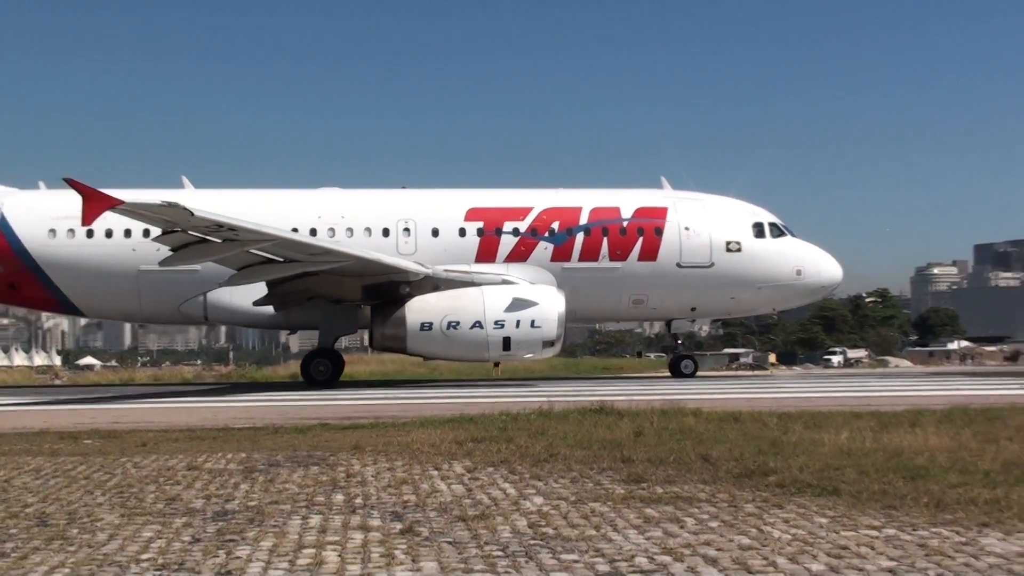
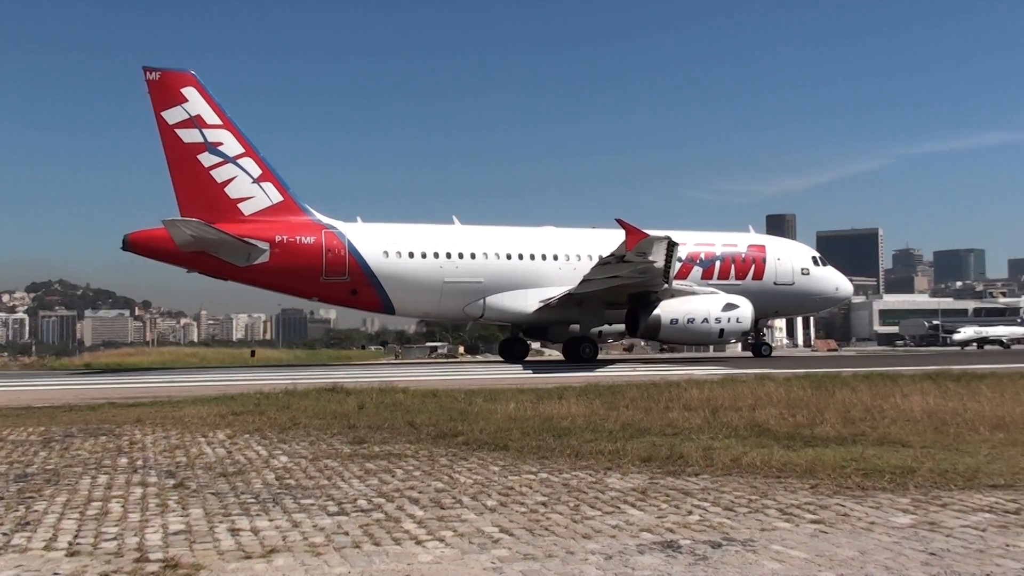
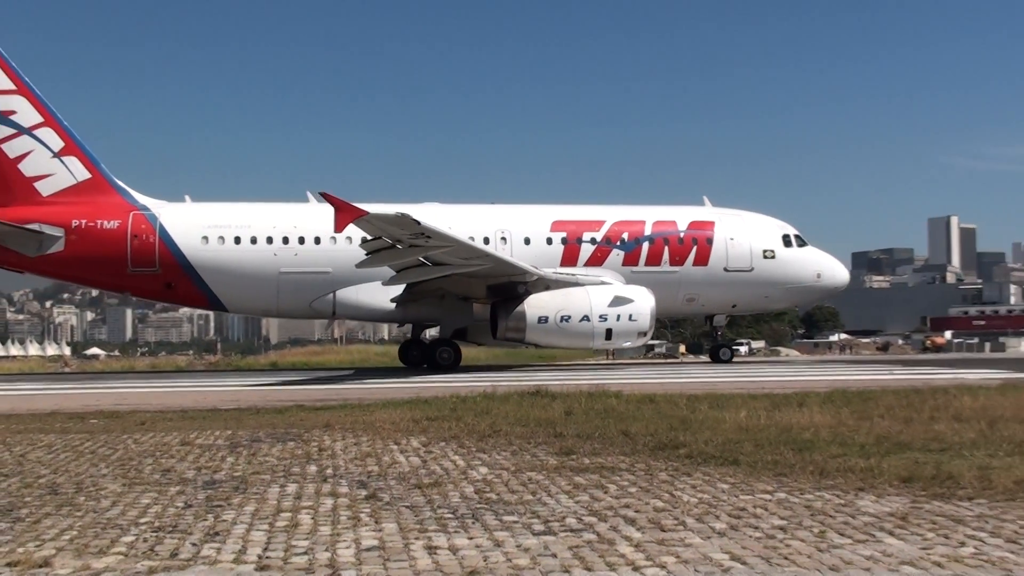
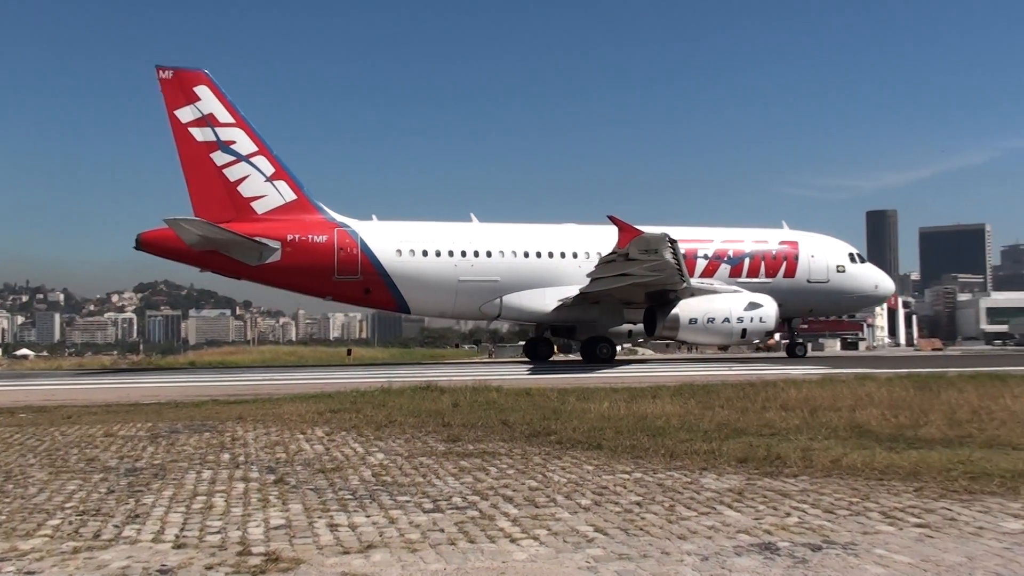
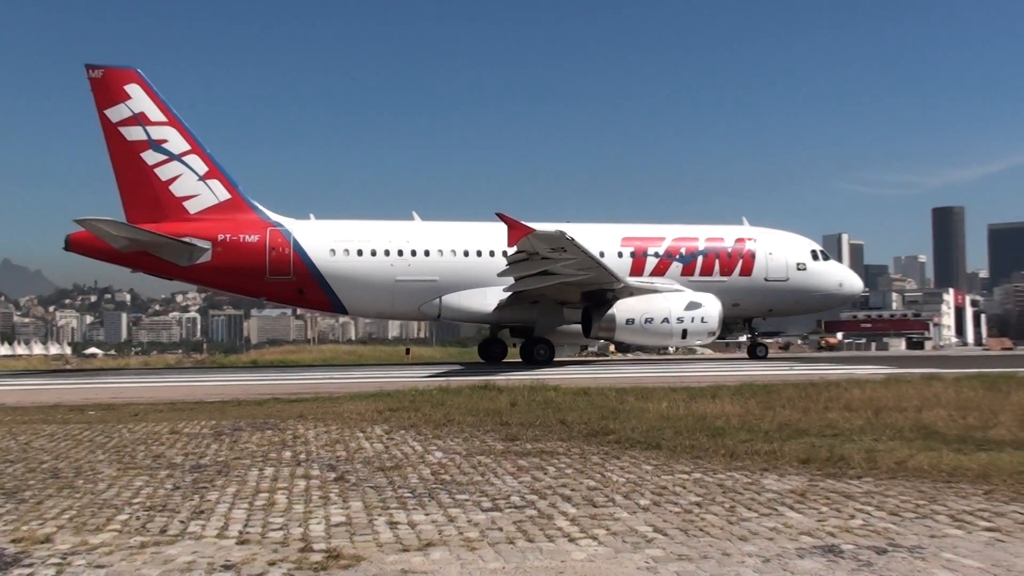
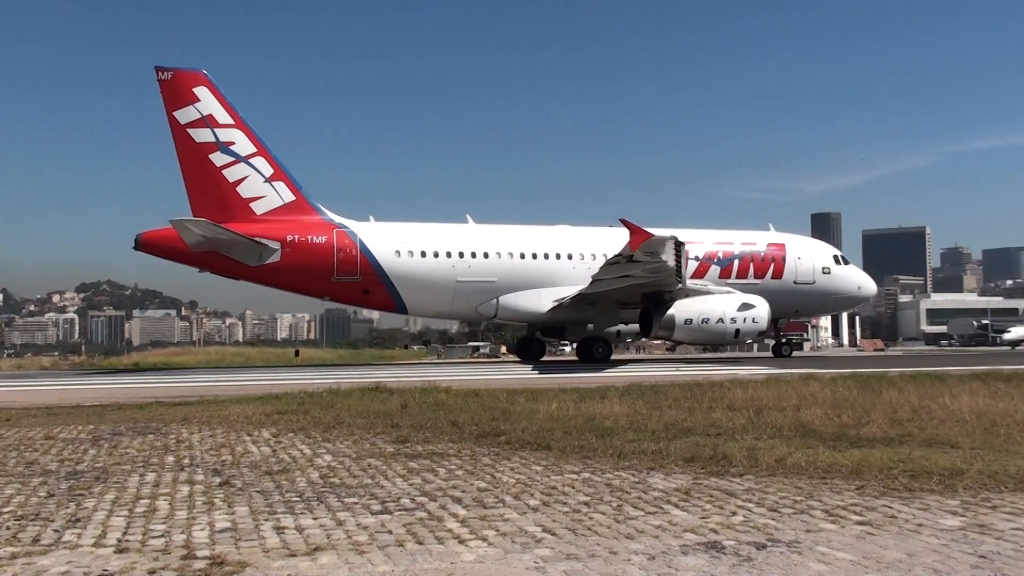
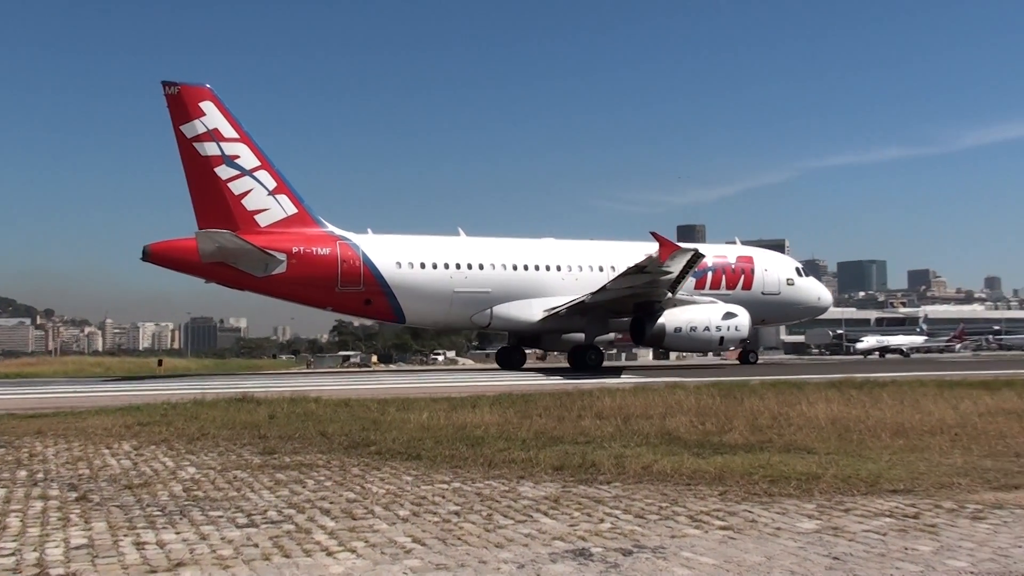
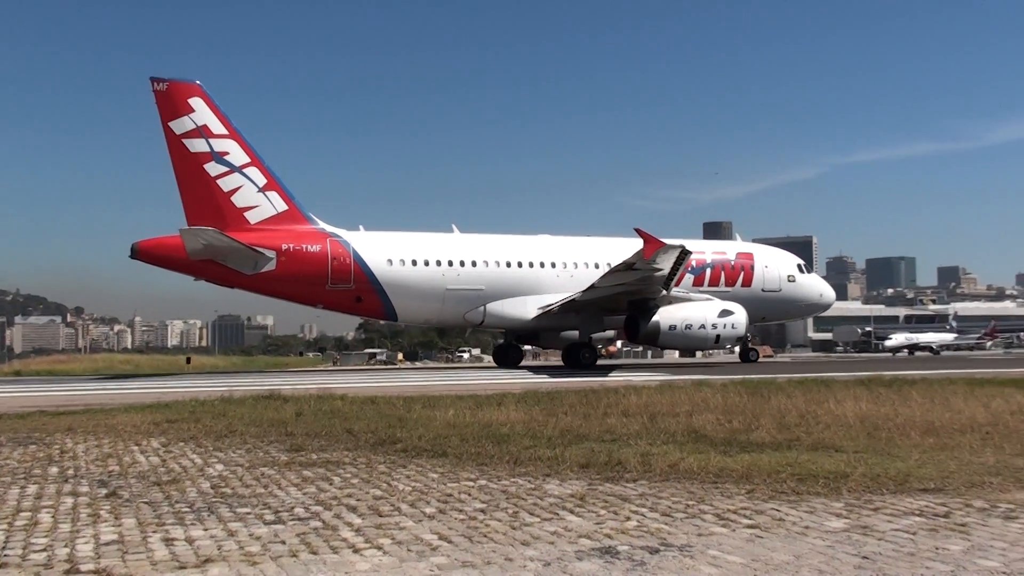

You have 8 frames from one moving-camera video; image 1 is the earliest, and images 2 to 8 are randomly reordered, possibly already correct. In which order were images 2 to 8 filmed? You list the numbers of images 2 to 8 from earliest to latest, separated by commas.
3, 5, 4, 6, 2, 8, 7
